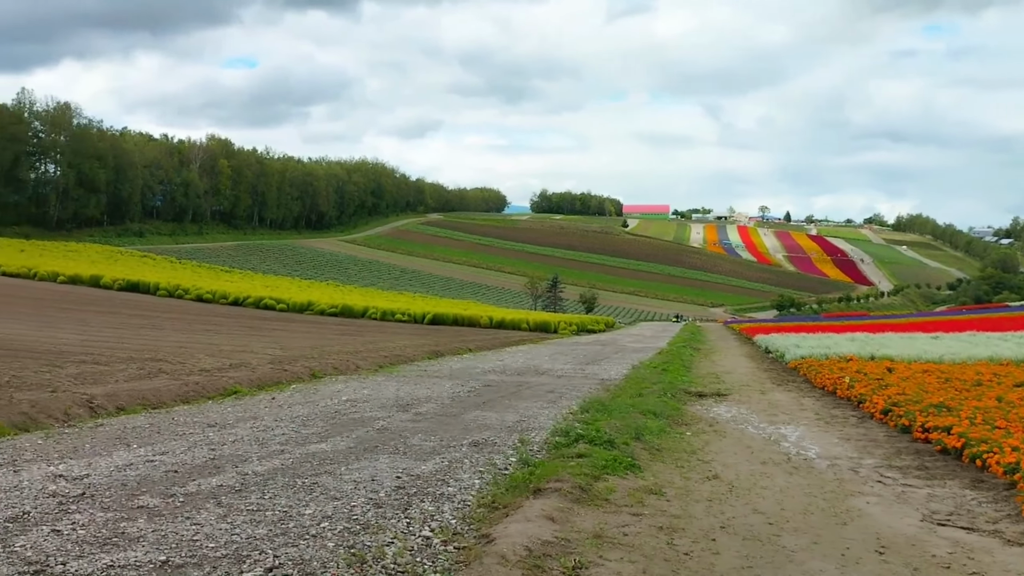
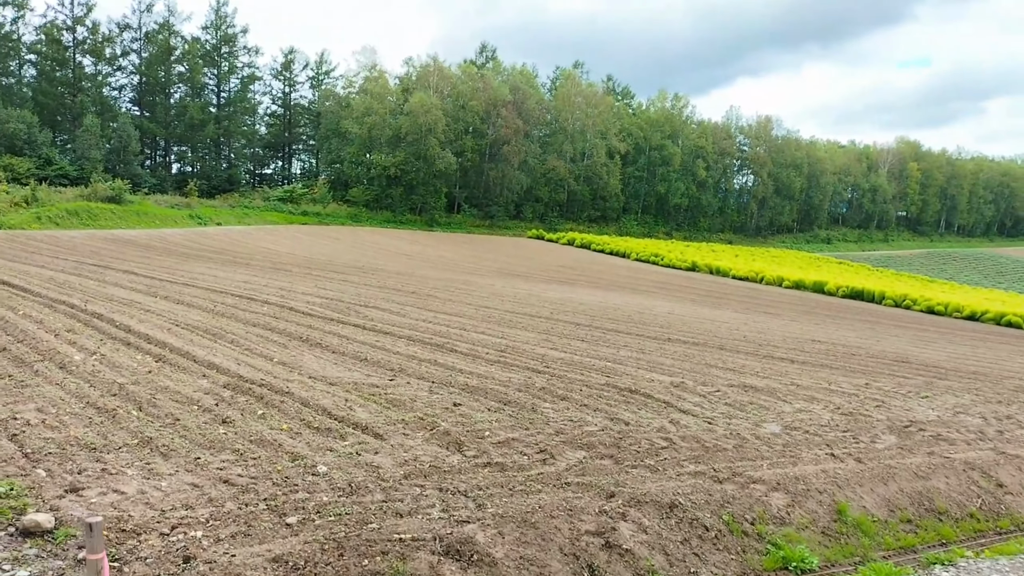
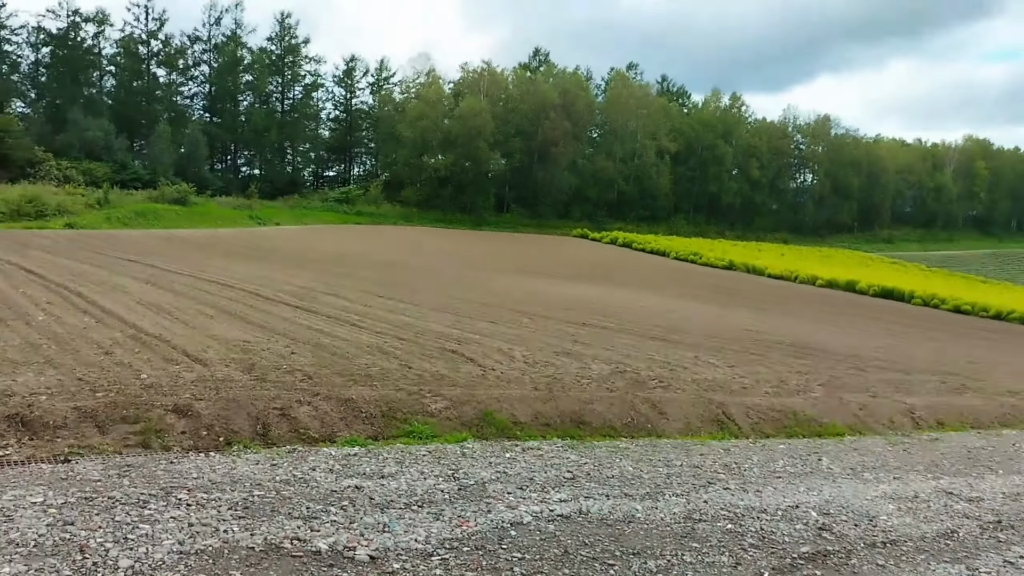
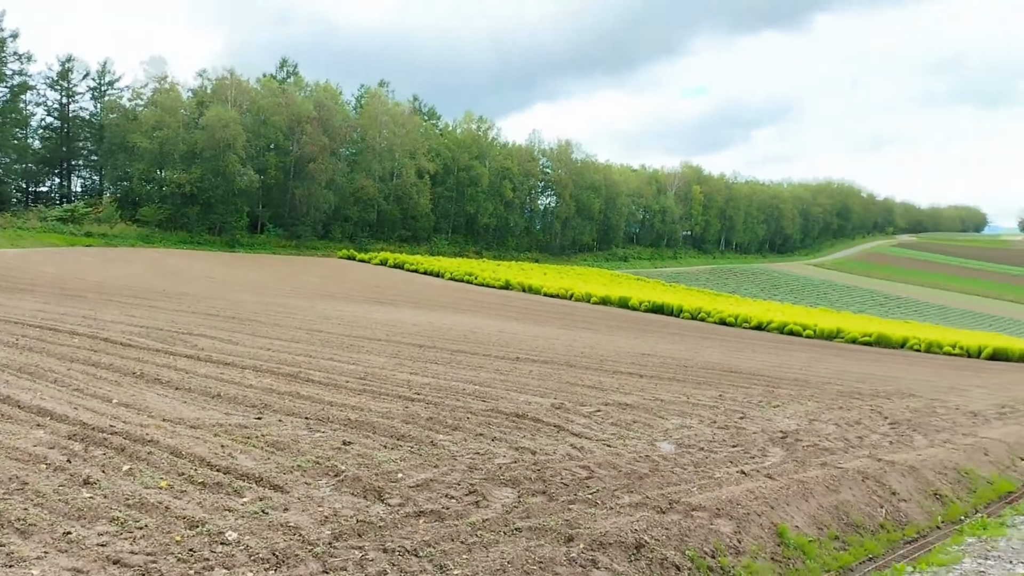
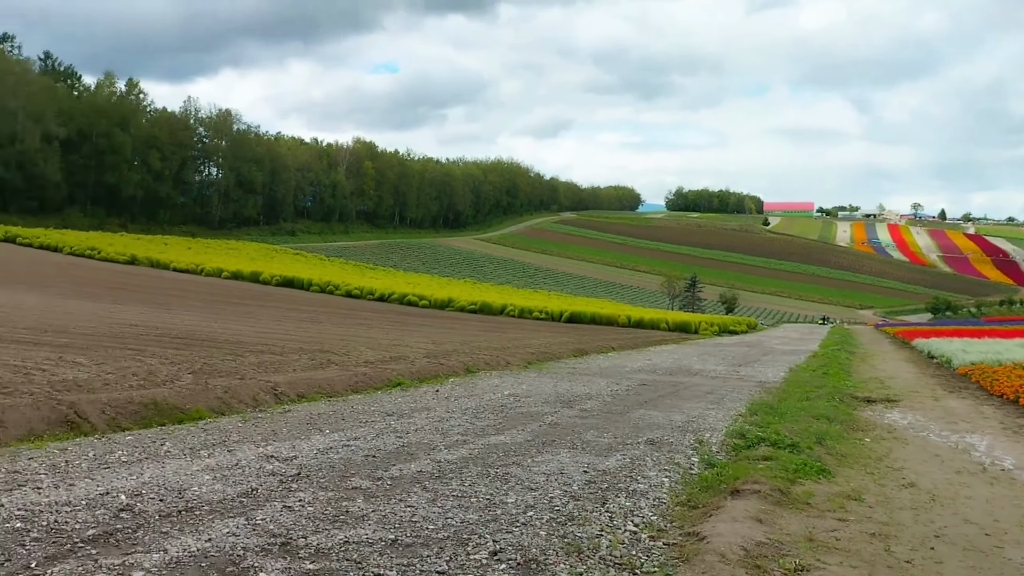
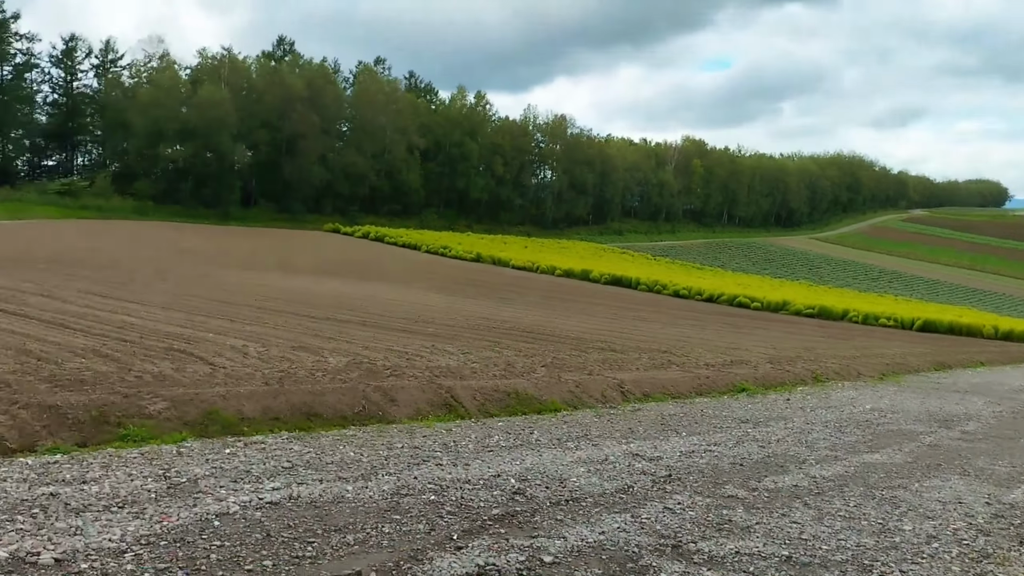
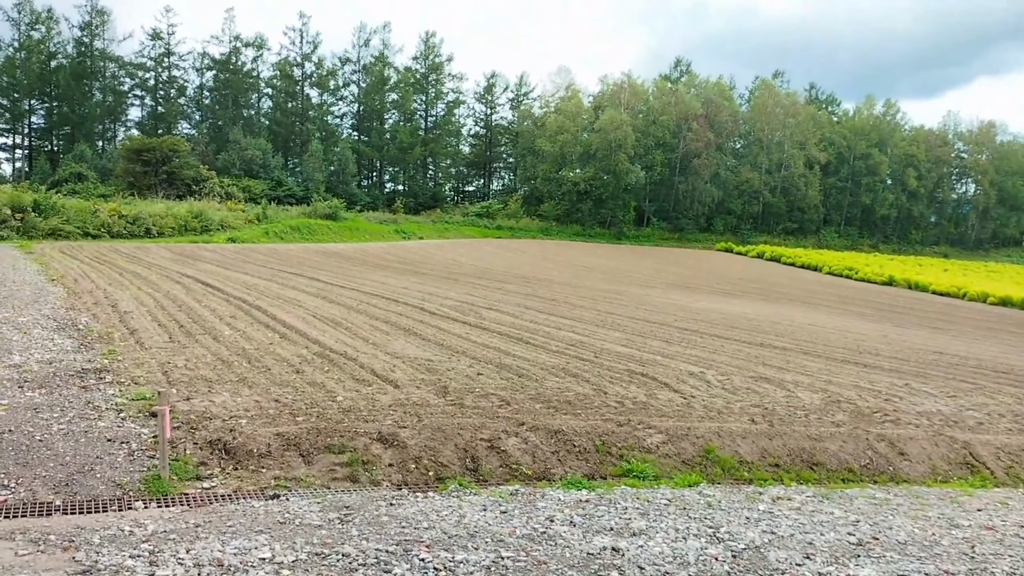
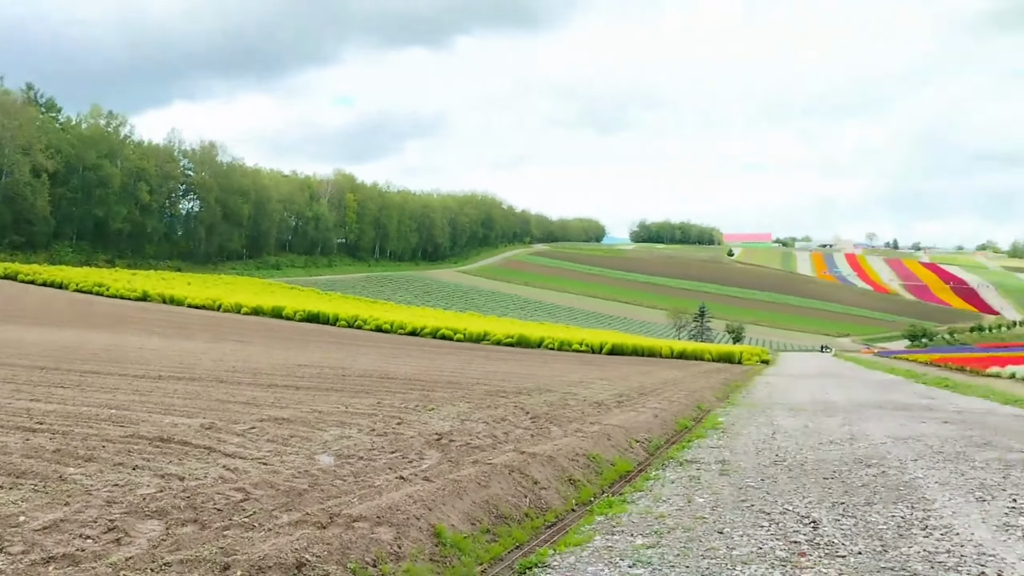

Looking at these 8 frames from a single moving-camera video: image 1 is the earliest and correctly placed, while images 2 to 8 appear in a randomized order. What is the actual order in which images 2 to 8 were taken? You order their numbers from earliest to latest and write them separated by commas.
5, 6, 3, 7, 2, 4, 8
